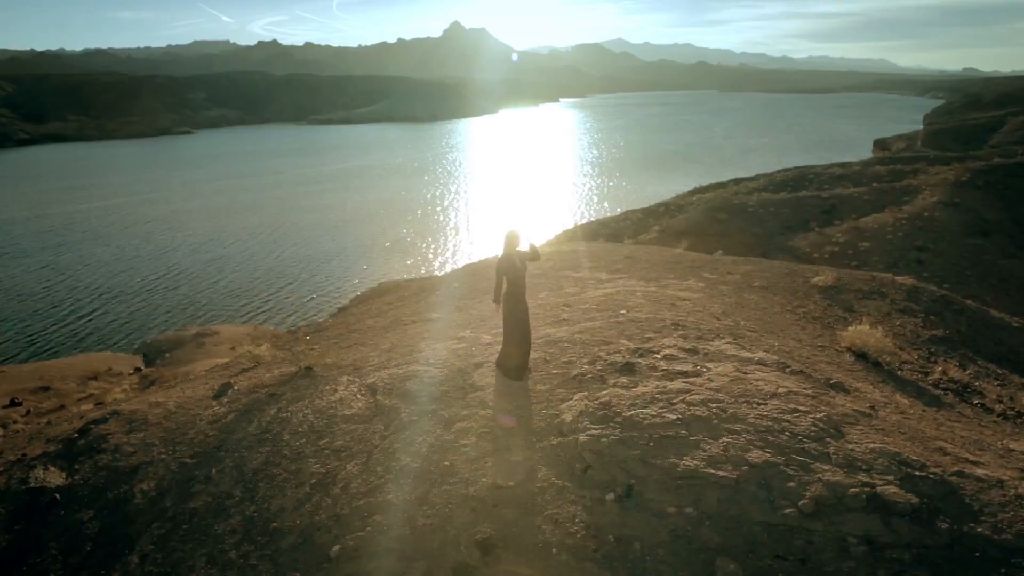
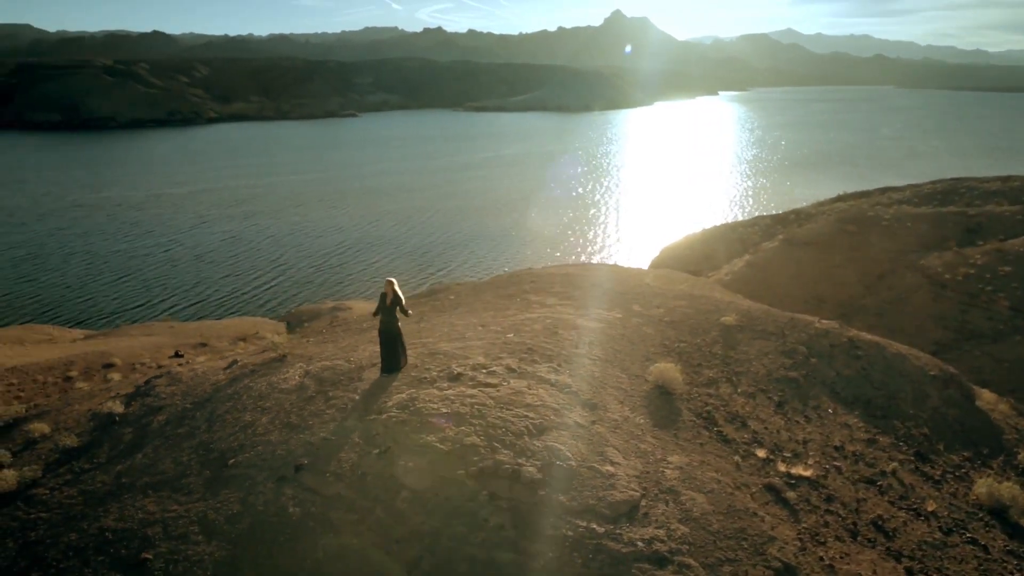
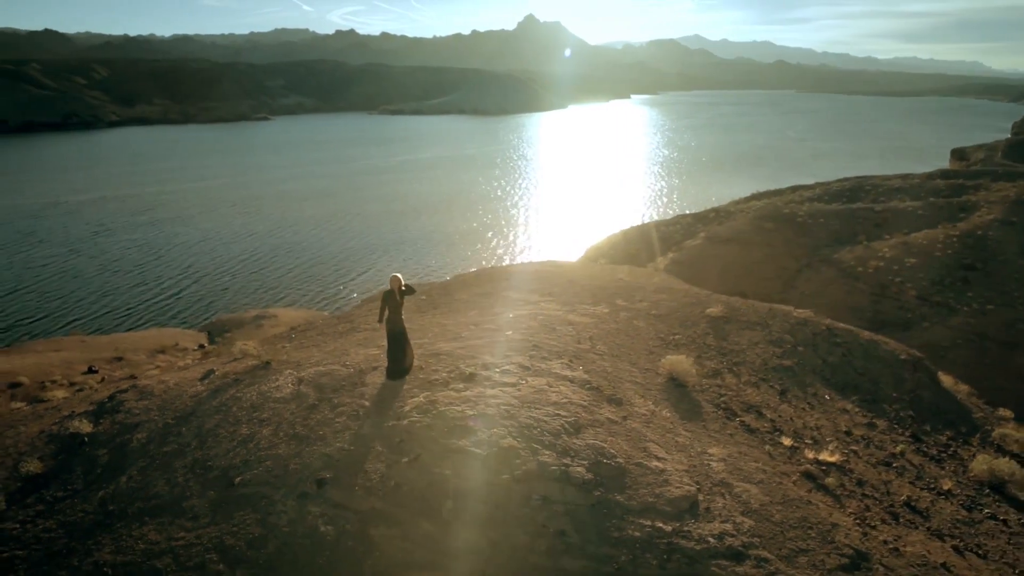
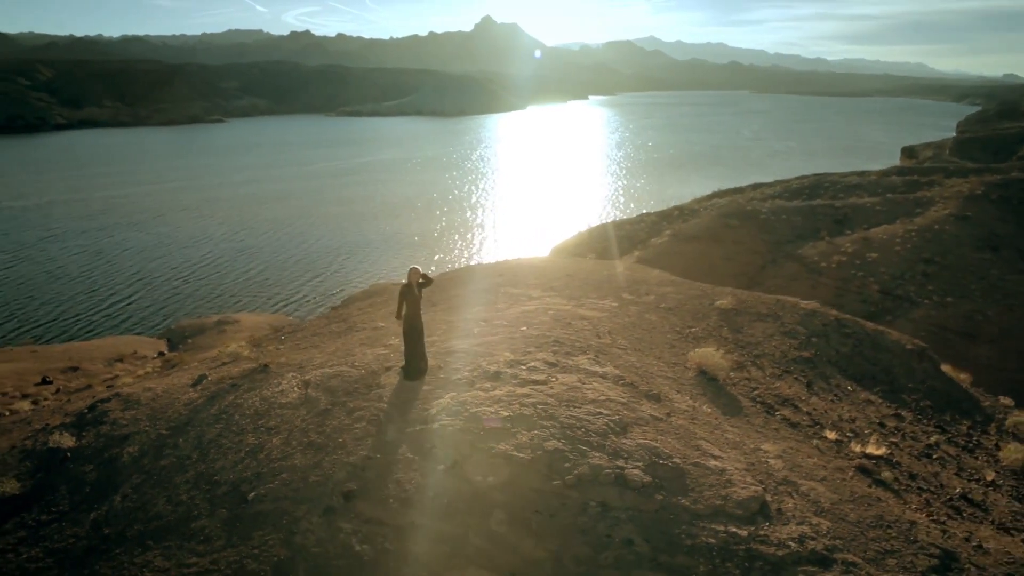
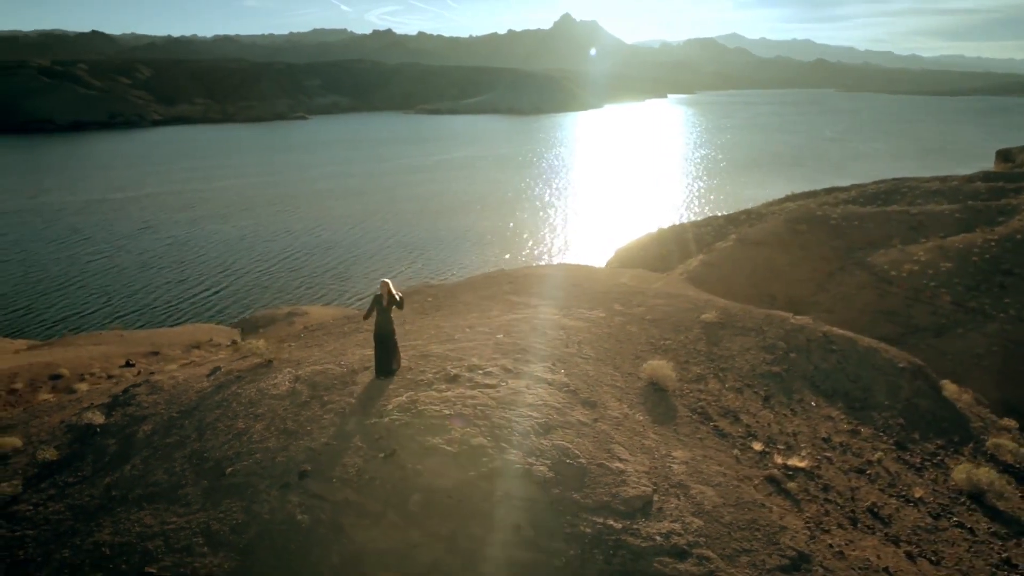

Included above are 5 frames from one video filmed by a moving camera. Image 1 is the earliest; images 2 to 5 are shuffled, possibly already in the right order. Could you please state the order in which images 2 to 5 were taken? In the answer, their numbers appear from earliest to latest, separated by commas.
4, 3, 5, 2
